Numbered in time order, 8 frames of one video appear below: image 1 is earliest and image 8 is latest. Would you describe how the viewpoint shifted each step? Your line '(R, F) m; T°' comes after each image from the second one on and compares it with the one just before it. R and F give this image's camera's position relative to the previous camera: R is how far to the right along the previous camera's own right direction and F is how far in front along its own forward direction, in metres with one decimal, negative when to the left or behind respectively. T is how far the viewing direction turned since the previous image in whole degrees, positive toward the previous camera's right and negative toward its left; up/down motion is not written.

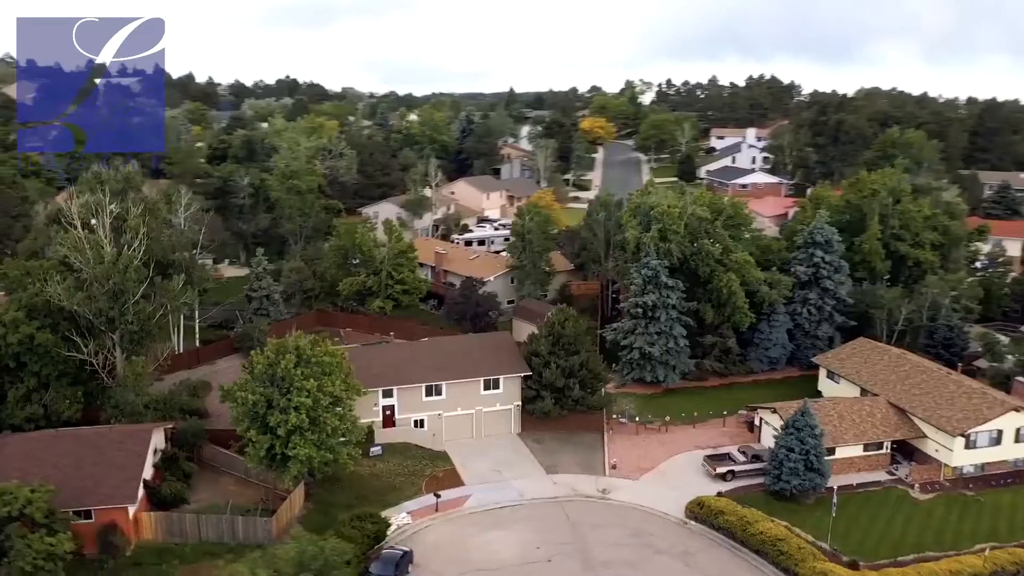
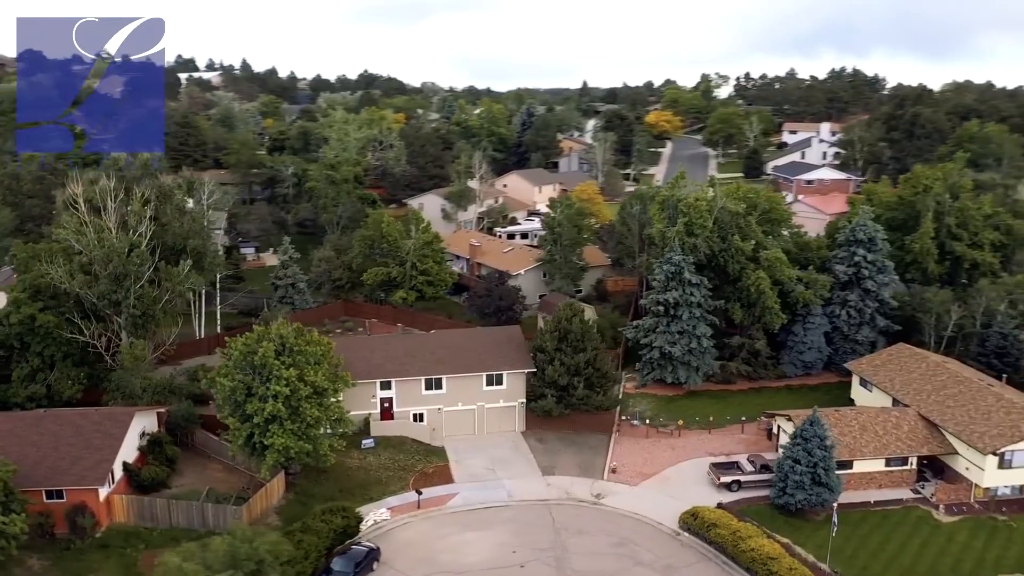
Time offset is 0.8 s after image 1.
(+3.3, +1.5) m; -6°
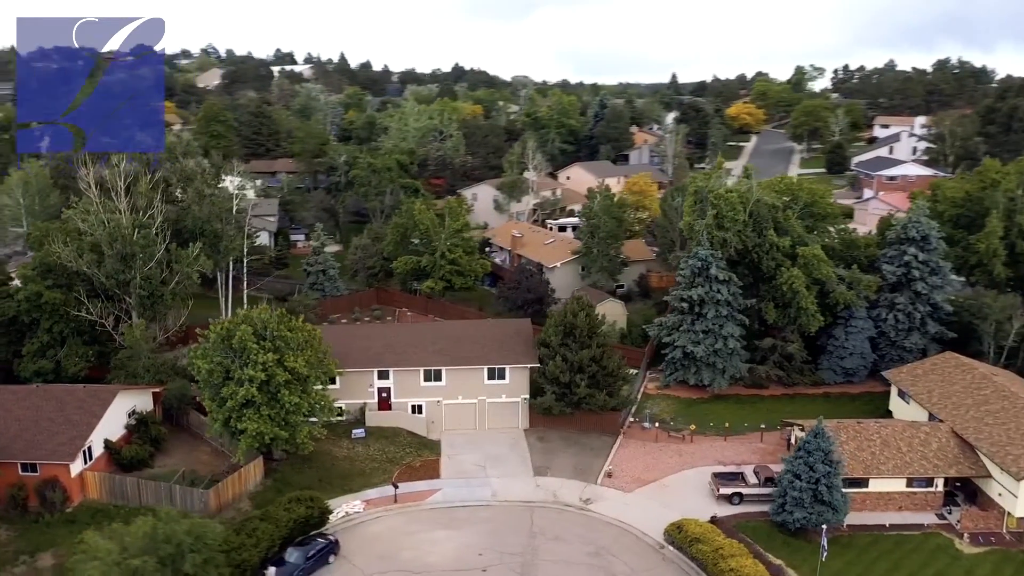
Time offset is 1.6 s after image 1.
(+3.8, +1.7) m; -7°
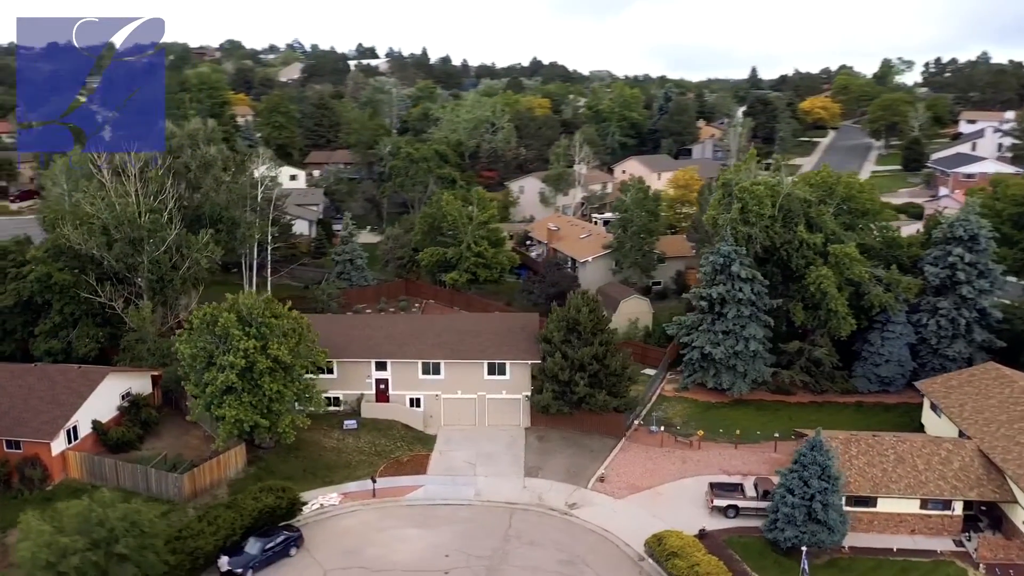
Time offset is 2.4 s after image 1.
(+3.2, +1.4) m; -6°
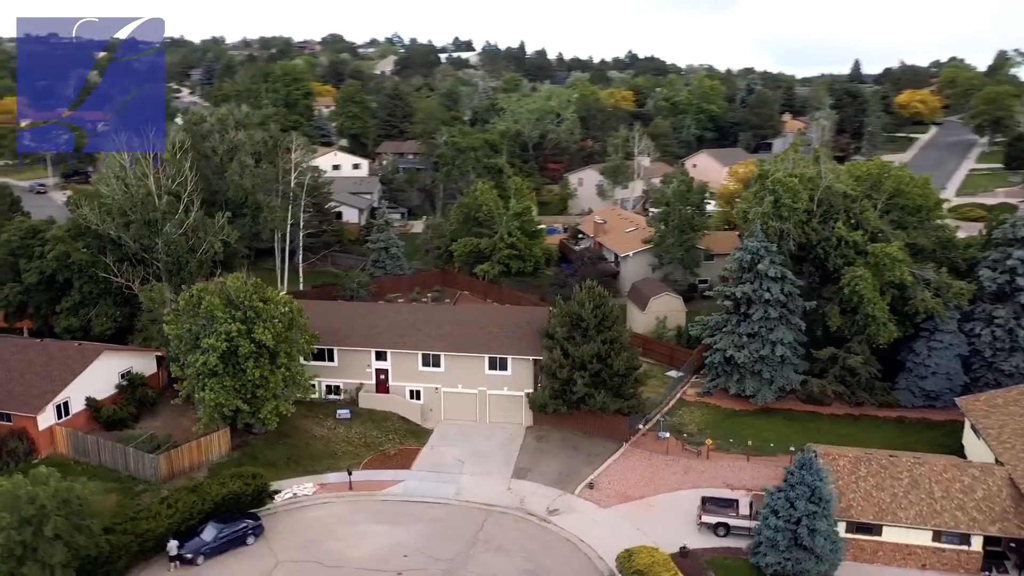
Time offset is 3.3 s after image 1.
(+3.6, +1.7) m; -7°
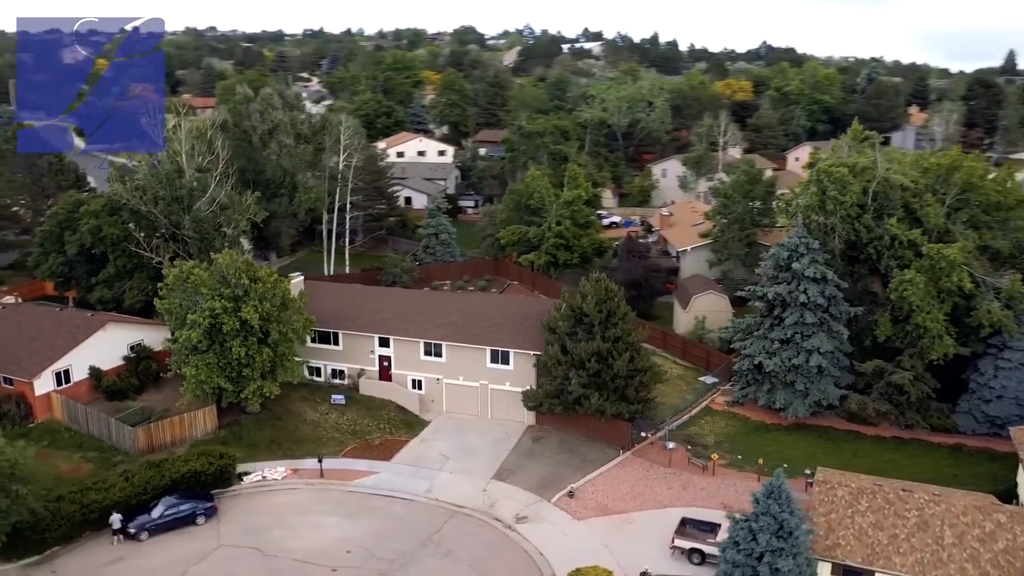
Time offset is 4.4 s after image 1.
(+4.5, +2.2) m; -9°
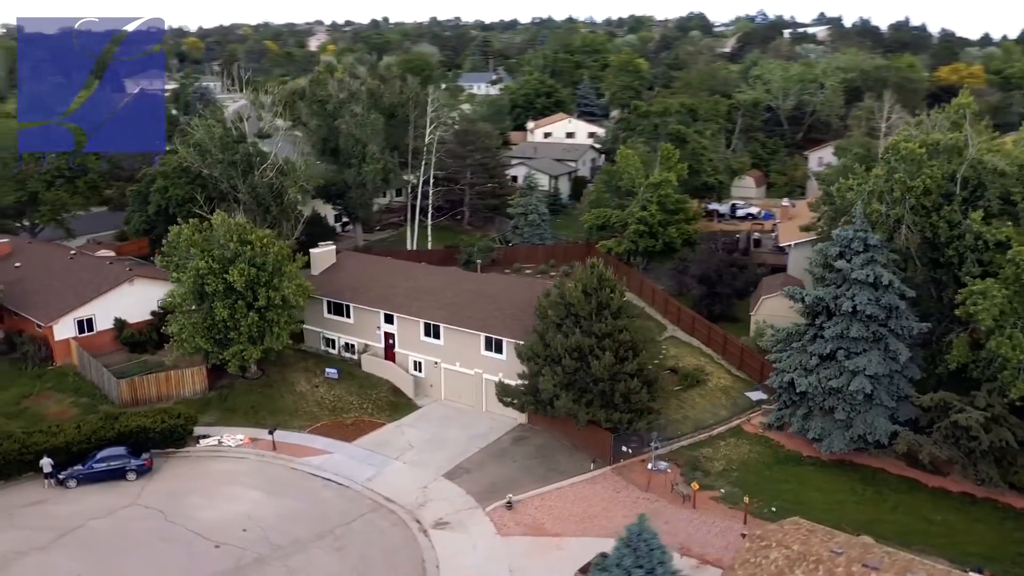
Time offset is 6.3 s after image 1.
(+7.3, +3.9) m; -16°
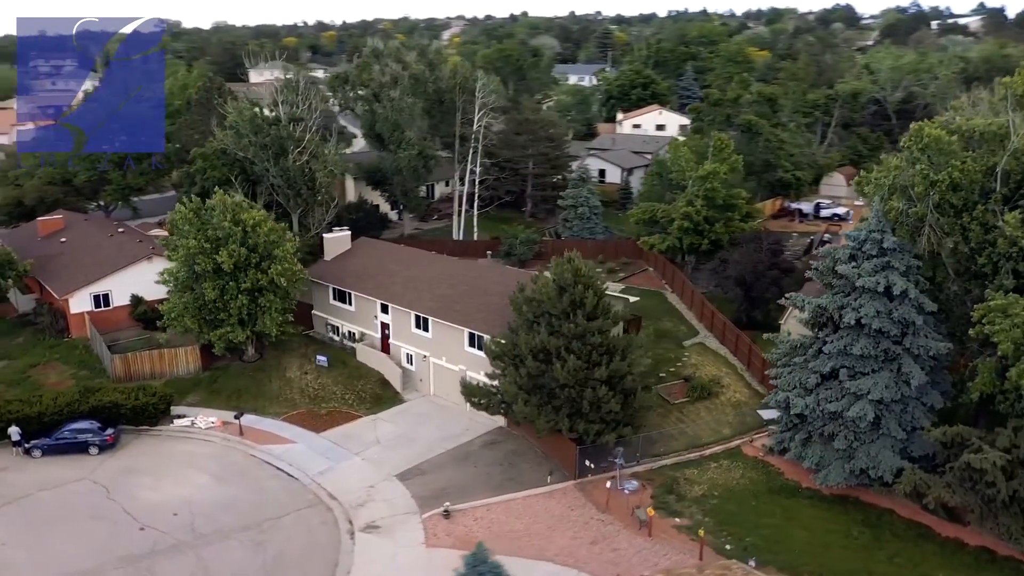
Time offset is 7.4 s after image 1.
(+4.5, +2.1) m; -9°
